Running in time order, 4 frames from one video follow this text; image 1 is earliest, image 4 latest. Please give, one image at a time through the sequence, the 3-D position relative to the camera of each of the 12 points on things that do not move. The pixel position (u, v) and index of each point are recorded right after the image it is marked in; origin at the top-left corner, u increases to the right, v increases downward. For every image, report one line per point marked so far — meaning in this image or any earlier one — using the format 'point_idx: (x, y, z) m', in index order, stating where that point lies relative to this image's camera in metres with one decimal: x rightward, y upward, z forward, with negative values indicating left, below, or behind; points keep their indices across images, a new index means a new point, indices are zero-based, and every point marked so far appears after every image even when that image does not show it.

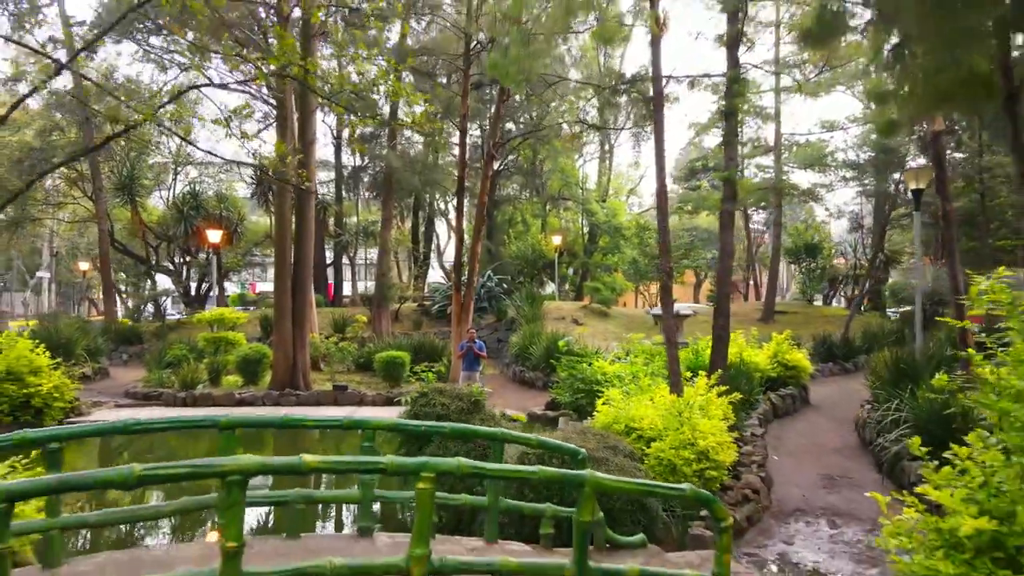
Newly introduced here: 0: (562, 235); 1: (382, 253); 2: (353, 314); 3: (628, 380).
0: (+1.4, +1.5, +17.9) m
1: (-3.3, +0.9, +16.3) m
2: (-3.9, -0.7, +16.1) m
3: (+1.2, -1.0, +6.9) m
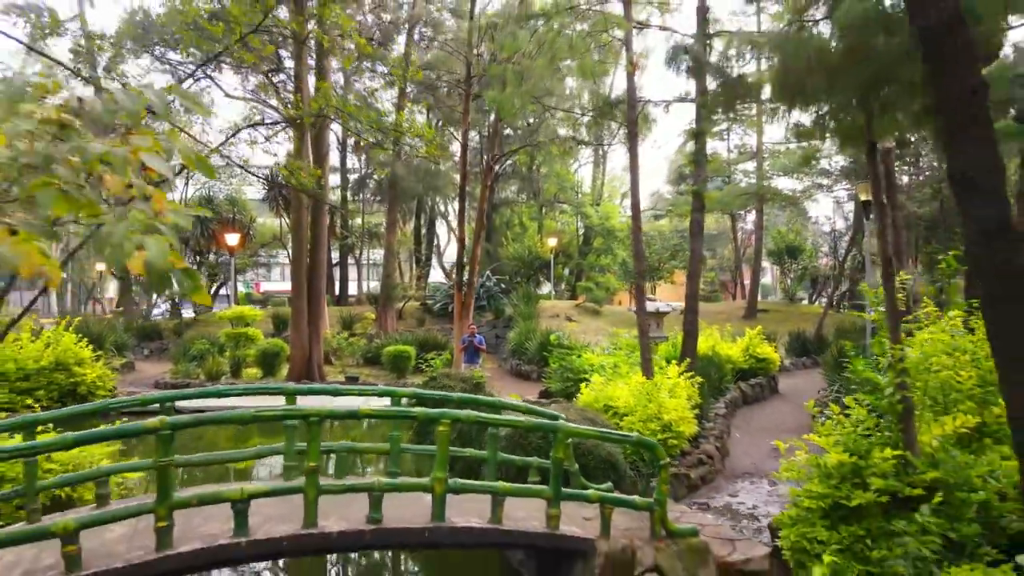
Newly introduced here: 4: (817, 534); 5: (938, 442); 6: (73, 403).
0: (+1.3, +1.5, +18.9) m
1: (-3.3, +0.9, +17.3) m
2: (-4.0, -0.6, +17.1) m
3: (+1.2, -1.0, +7.8) m
4: (+1.6, -1.3, +3.5) m
5: (+2.3, -0.8, +3.5) m
6: (-6.4, -1.7, +9.4) m
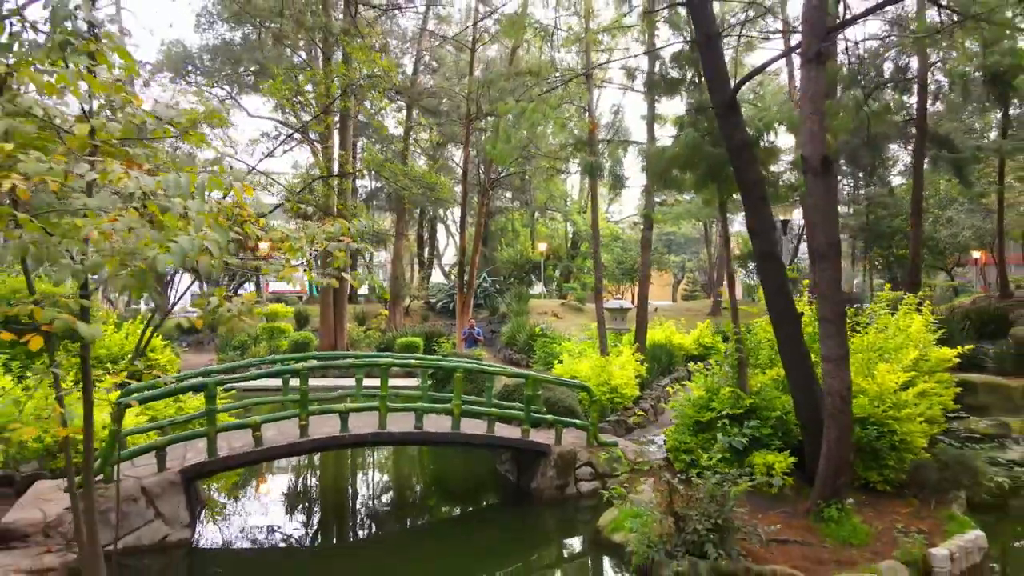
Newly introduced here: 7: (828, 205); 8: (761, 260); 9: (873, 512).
0: (+1.1, +1.5, +21.2) m
1: (-3.5, +0.9, +19.5) m
2: (-4.2, -0.7, +19.3) m
3: (+1.0, -1.0, +10.1) m
4: (+1.5, -1.4, +5.8) m
5: (+2.2, -0.9, +5.8) m
6: (-6.5, -1.7, +11.6) m
7: (+2.1, +0.6, +4.4) m
8: (+2.0, +0.2, +5.2) m
9: (+2.7, -1.7, +4.9) m
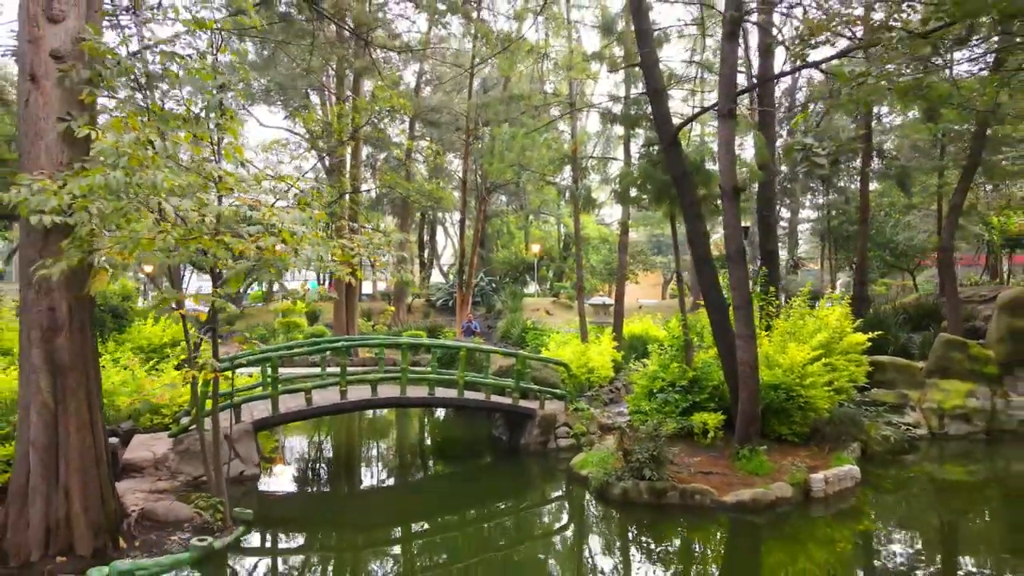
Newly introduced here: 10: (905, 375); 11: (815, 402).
0: (+1.0, +1.5, +22.7) m
1: (-3.7, +0.9, +21.0) m
2: (-4.4, -0.6, +20.8) m
3: (+0.9, -1.0, +11.6) m
4: (+1.5, -1.3, +7.3) m
5: (+2.2, -0.8, +7.3) m
6: (-6.6, -1.6, +13.1) m
7: (+2.1, +0.6, +6.0) m
8: (+1.9, +0.3, +6.7) m
9: (+2.6, -1.6, +6.4) m
10: (+5.4, -1.2, +8.8) m
11: (+3.2, -1.2, +6.8) m
